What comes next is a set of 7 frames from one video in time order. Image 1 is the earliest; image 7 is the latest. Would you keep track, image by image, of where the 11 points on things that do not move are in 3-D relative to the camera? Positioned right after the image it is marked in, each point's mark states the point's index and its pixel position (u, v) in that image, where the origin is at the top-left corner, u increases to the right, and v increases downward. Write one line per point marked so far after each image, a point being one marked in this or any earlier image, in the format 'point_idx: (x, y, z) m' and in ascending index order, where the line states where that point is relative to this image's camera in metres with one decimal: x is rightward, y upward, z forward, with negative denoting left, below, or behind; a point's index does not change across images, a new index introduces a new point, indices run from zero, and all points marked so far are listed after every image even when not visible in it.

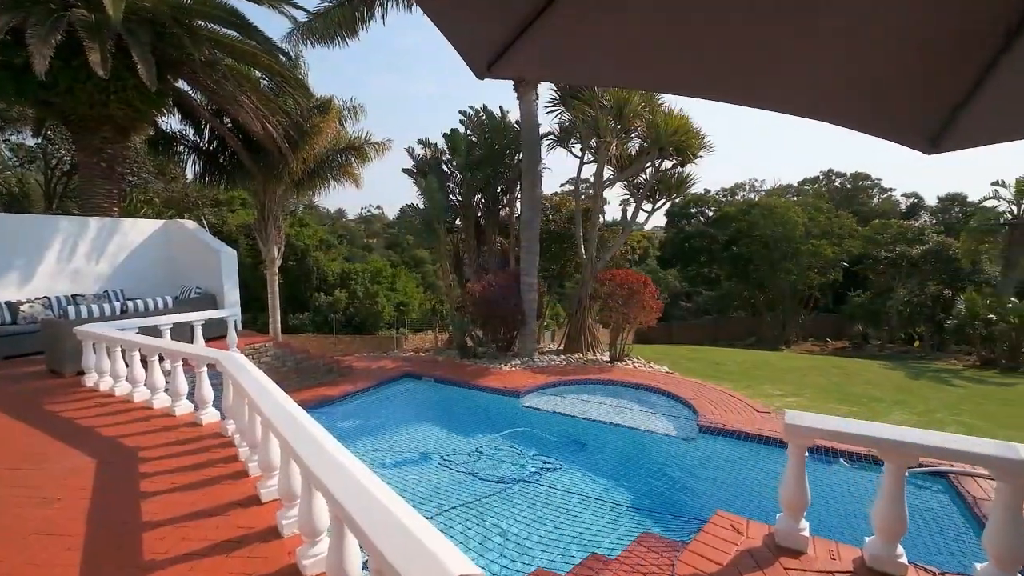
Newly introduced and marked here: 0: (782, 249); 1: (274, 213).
0: (+11.2, +1.6, +18.7) m
1: (-6.7, +2.1, +12.9) m
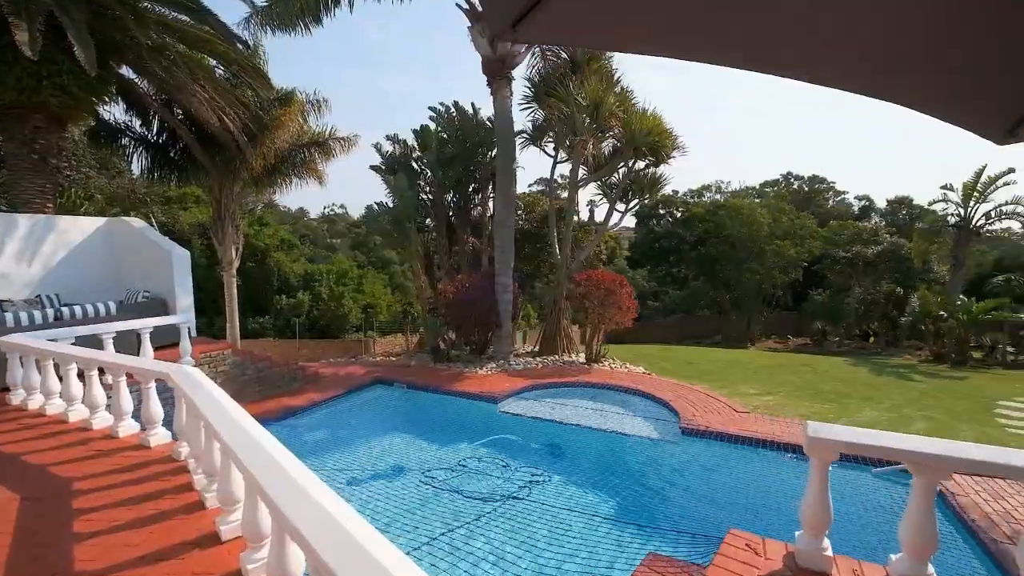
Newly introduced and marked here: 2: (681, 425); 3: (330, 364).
0: (+10.0, +1.7, +19.2) m
1: (-7.4, +2.0, +12.1) m
2: (+2.6, -2.1, +6.9) m
3: (-4.4, -1.9, +11.0) m
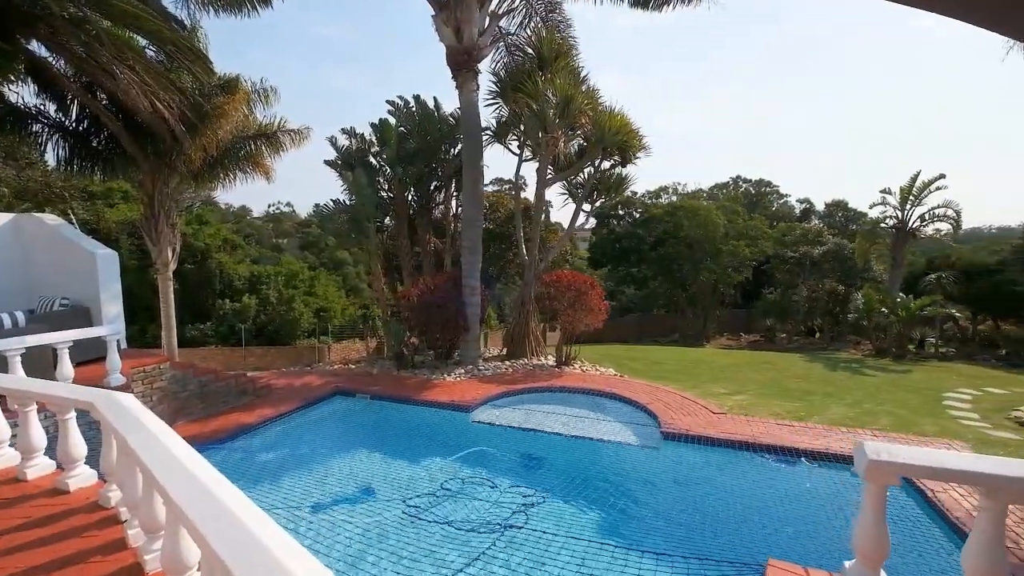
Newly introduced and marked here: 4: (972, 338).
0: (+8.4, +1.7, +19.8) m
1: (-8.3, +1.9, +11.0) m
2: (+2.3, -2.1, +6.8) m
3: (-5.1, -1.9, +10.2) m
4: (+15.6, -1.7, +15.5) m
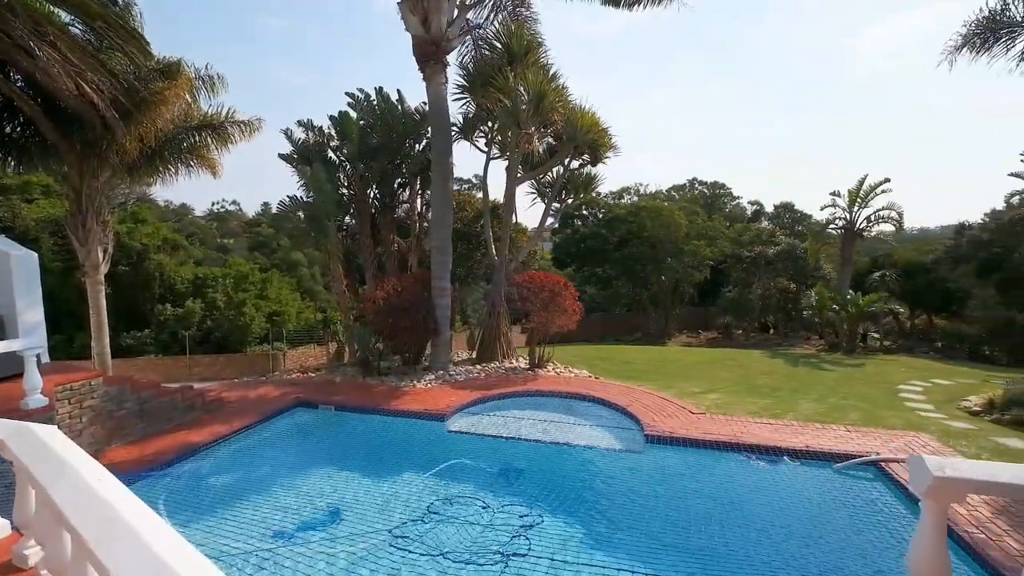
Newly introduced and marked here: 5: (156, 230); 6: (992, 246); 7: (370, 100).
0: (+6.8, +1.7, +20.1) m
1: (-9.0, +1.8, +9.9) m
2: (+2.0, -2.1, +6.7) m
3: (-5.7, -2.0, +9.3) m
4: (+14.5, -1.6, +16.5) m
5: (-13.5, +2.2, +17.3) m
6: (+16.0, +1.4, +15.2) m
7: (-3.7, +4.9, +12.0) m
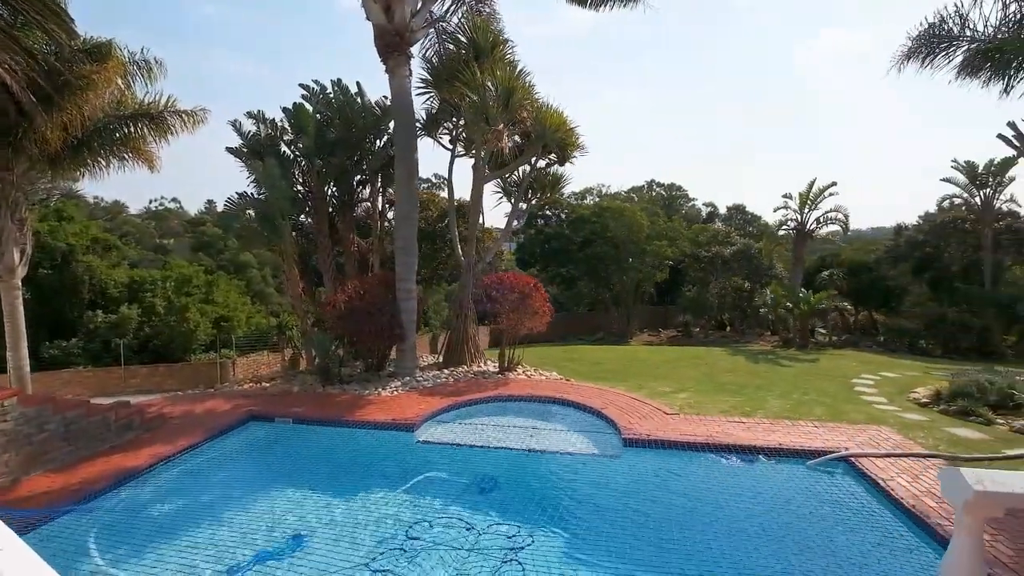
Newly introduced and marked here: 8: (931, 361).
0: (+5.2, +1.7, +20.4) m
1: (-9.6, +1.7, +8.8) m
2: (+1.6, -2.1, +6.6) m
3: (-6.3, -2.1, +8.5) m
4: (+13.2, -1.5, +17.5) m
5: (-14.8, +2.0, +15.8) m
6: (+14.8, +1.5, +16.3) m
7: (-4.6, +4.9, +11.4) m
8: (+11.4, -2.0, +12.4) m
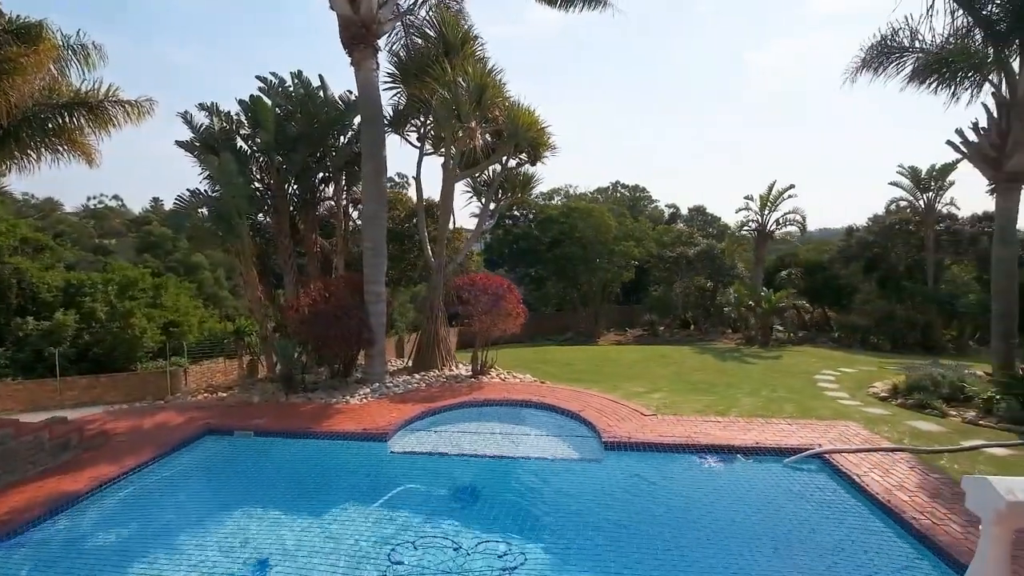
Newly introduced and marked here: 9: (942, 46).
0: (+3.8, +1.7, +20.6) m
1: (-10.1, +1.6, +7.8) m
2: (+1.3, -2.2, +6.5) m
3: (-6.7, -2.2, +7.8) m
4: (+12.0, -1.5, +18.3) m
5: (-15.8, +1.9, +14.4) m
6: (+13.7, +1.6, +17.2) m
7: (-5.3, +4.8, +10.8) m
8: (+10.7, -1.9, +13.1) m
9: (+7.9, +4.5, +8.4) m
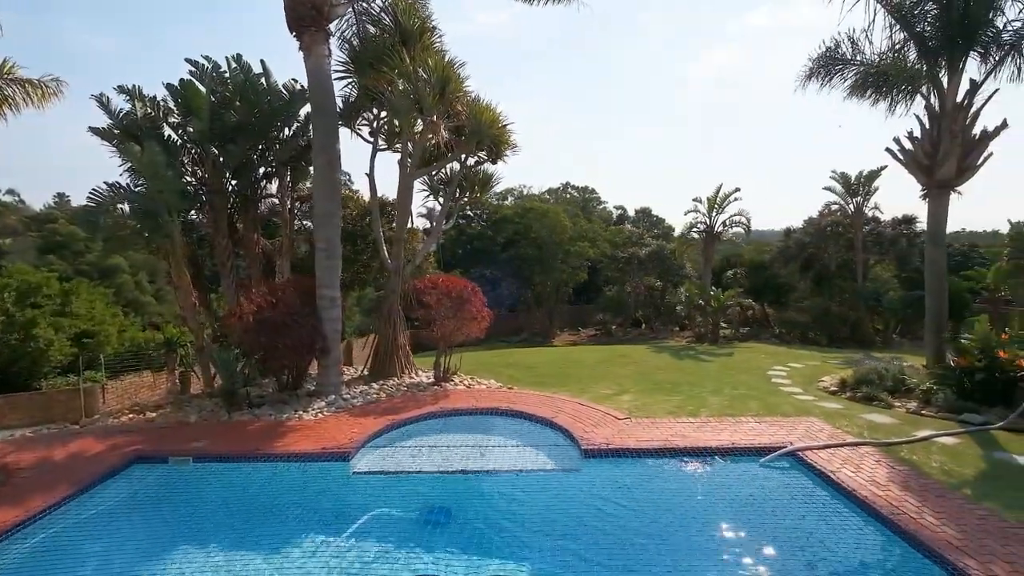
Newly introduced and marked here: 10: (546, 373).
0: (+1.8, +1.7, +20.6) m
1: (-10.6, +1.4, +6.3) m
2: (+0.9, -2.2, +6.3) m
3: (-7.1, -2.3, +6.7) m
4: (+10.2, -1.4, +19.2) m
5: (-17.0, +1.7, +12.2) m
6: (+12.0, +1.7, +18.4) m
7: (-6.2, +4.7, +9.8) m
8: (+9.5, -1.9, +13.9) m
9: (+7.2, +4.5, +9.0) m
10: (+0.8, -2.0, +10.8) m
